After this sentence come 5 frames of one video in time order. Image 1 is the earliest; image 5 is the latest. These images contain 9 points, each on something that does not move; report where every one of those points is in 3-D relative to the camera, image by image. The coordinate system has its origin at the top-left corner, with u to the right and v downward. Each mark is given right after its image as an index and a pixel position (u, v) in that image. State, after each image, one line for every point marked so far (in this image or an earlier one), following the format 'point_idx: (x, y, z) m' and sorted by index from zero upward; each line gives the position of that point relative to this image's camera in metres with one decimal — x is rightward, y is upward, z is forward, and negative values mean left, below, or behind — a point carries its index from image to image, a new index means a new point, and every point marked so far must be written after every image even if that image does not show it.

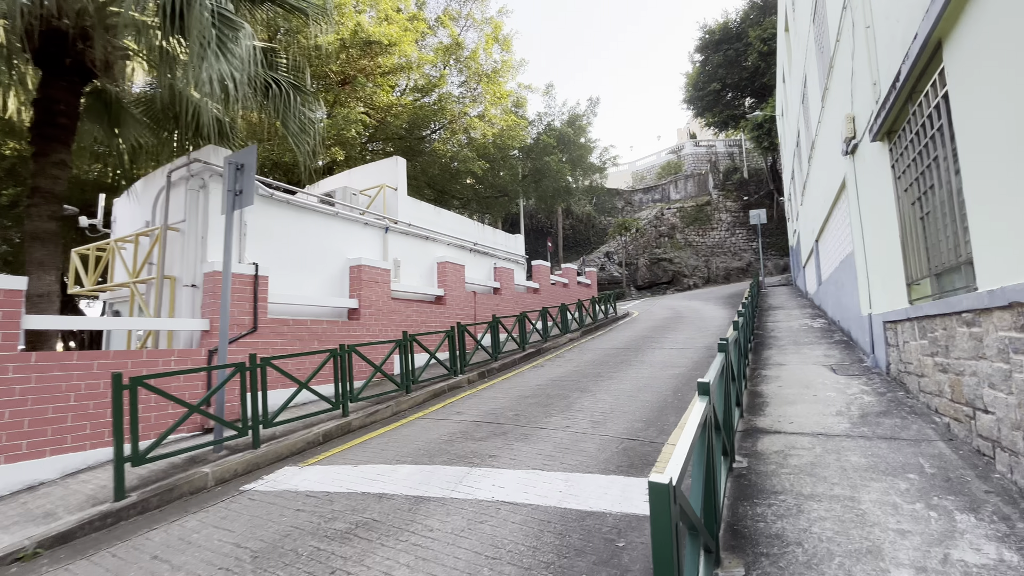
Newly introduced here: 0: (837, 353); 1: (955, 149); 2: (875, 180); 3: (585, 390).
0: (+5.0, -1.0, +7.0) m
1: (+3.3, +1.0, +3.4) m
2: (+4.2, +1.3, +5.2) m
3: (+1.1, -1.5, +6.9) m
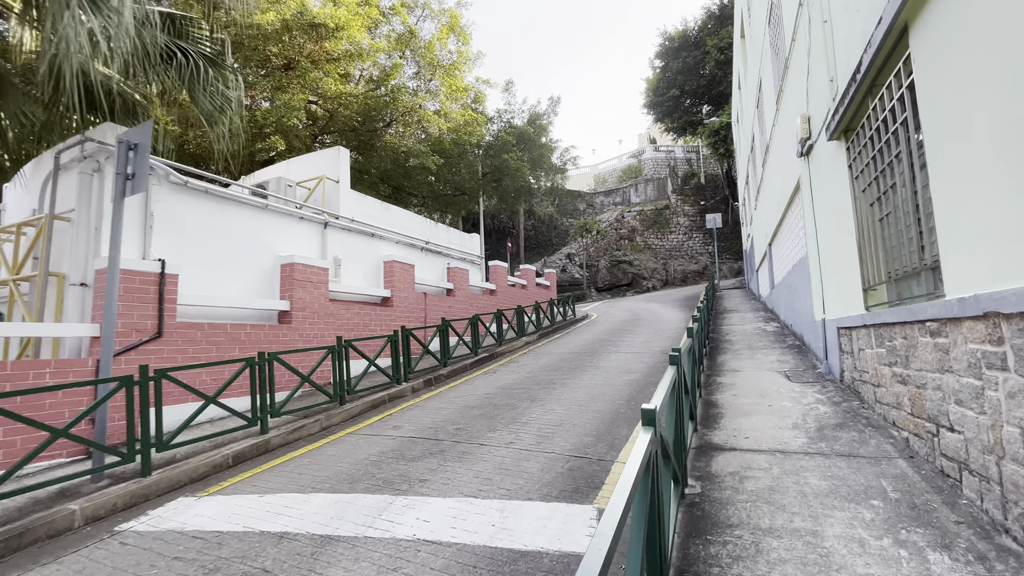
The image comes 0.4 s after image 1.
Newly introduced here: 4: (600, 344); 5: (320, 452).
0: (+4.2, -1.1, +6.9) m
1: (+2.8, +1.0, +3.1) m
2: (+3.5, +1.2, +5.1) m
3: (+0.3, -1.6, +6.5) m
4: (+2.2, -1.4, +11.4) m
5: (-2.1, -1.8, +5.0) m
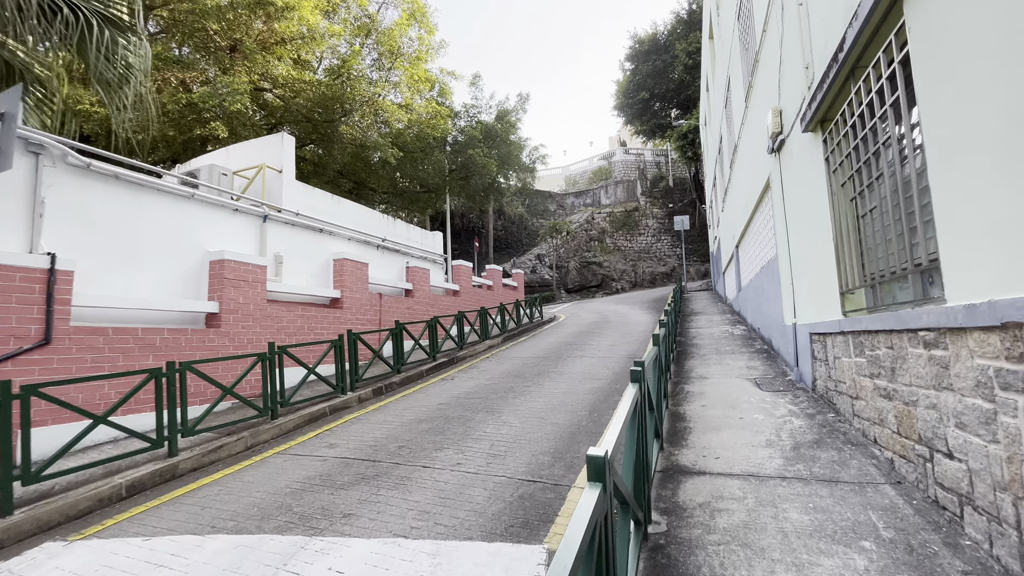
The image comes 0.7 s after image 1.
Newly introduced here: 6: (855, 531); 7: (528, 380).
0: (+3.6, -1.1, +6.6) m
1: (+2.4, +1.0, +2.8) m
2: (+3.0, +1.2, +4.7) m
3: (-0.3, -1.6, +5.9) m
4: (+1.3, -1.4, +10.9) m
5: (-2.6, -1.8, +4.3) m
6: (+1.8, -1.3, +2.5) m
7: (+0.3, -1.5, +7.7) m
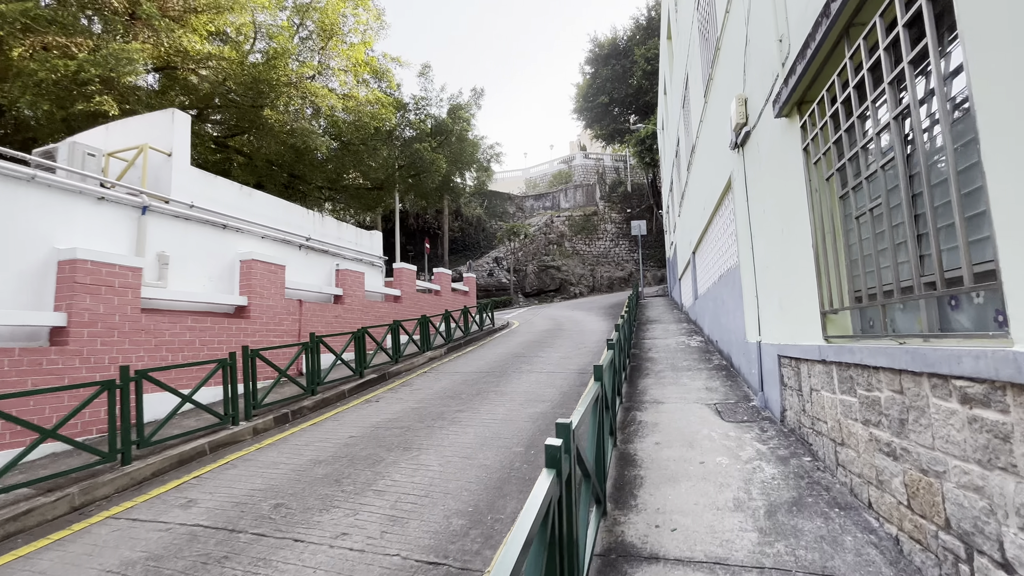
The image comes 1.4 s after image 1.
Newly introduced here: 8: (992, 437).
0: (+2.7, -1.3, +5.9) m
1: (+1.9, +0.8, +2.0) m
2: (+2.3, +1.0, +4.0) m
3: (-1.1, -1.7, +4.9) m
4: (0.0, -1.6, +10.0) m
5: (-3.3, -1.9, +3.1) m
6: (+1.3, -1.4, +1.6) m
7: (-0.7, -1.7, +6.7) m
8: (+1.8, -0.5, +1.7) m
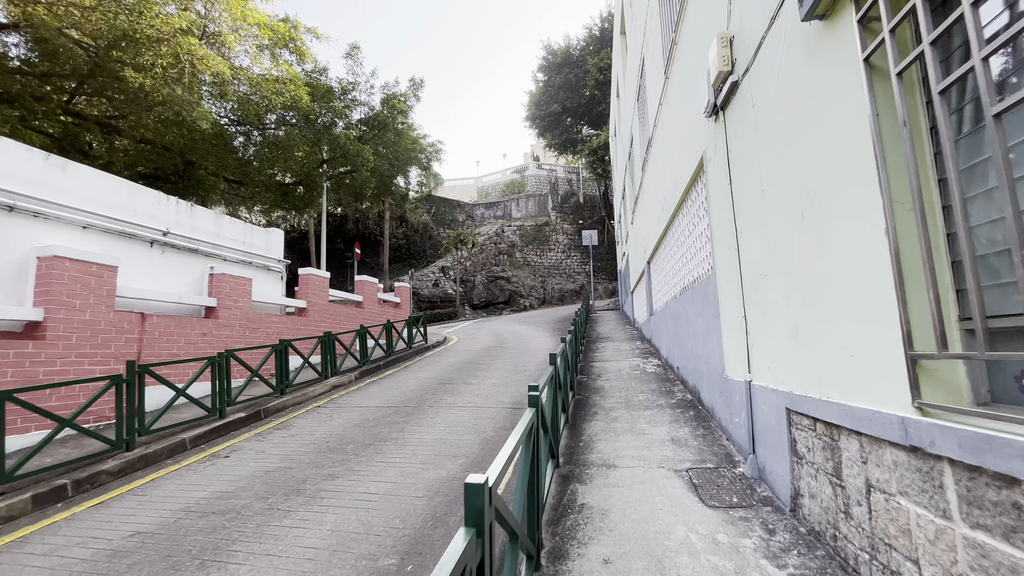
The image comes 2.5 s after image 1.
0: (+1.7, -1.4, +4.4) m
1: (+1.3, +0.8, +0.5) m
2: (+1.5, +0.9, +2.5) m
3: (-2.0, -1.8, +3.0) m
4: (-1.3, -1.8, +8.2) m
5: (-4.0, -1.9, +1.0) m
6: (+0.7, -1.4, 0.0) m
7: (-1.8, -1.8, +4.8) m
8: (+1.2, -0.6, +0.1) m
